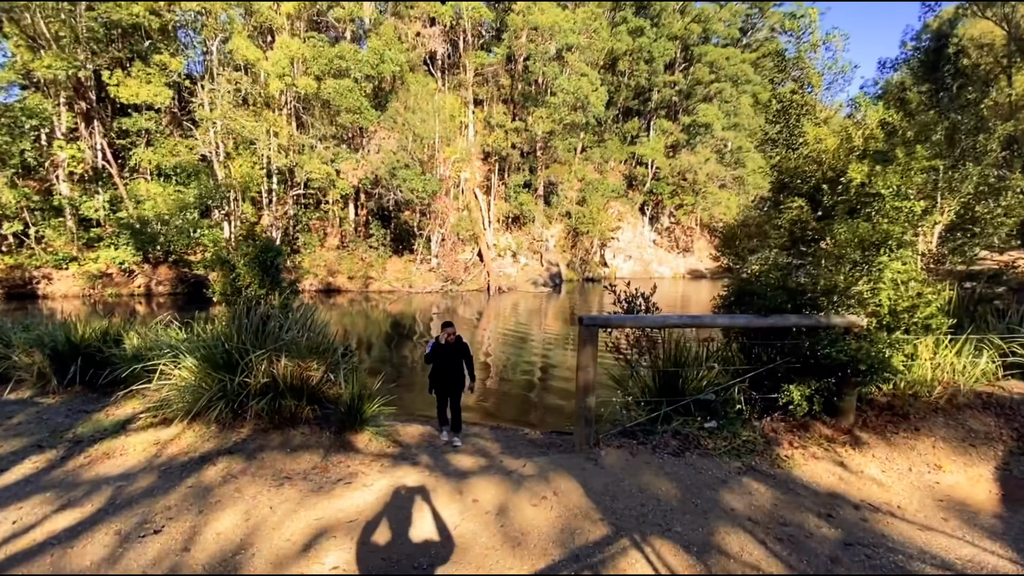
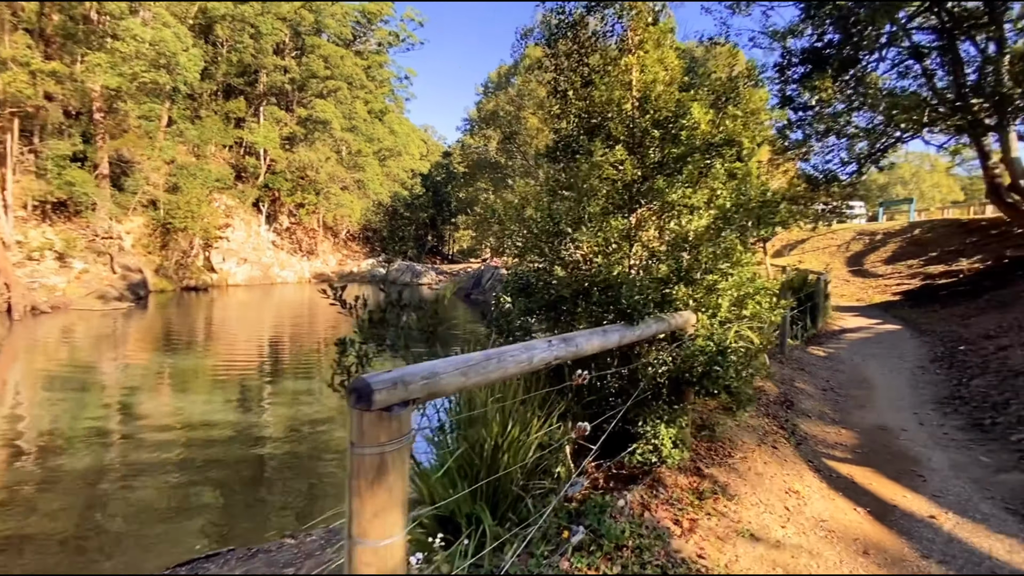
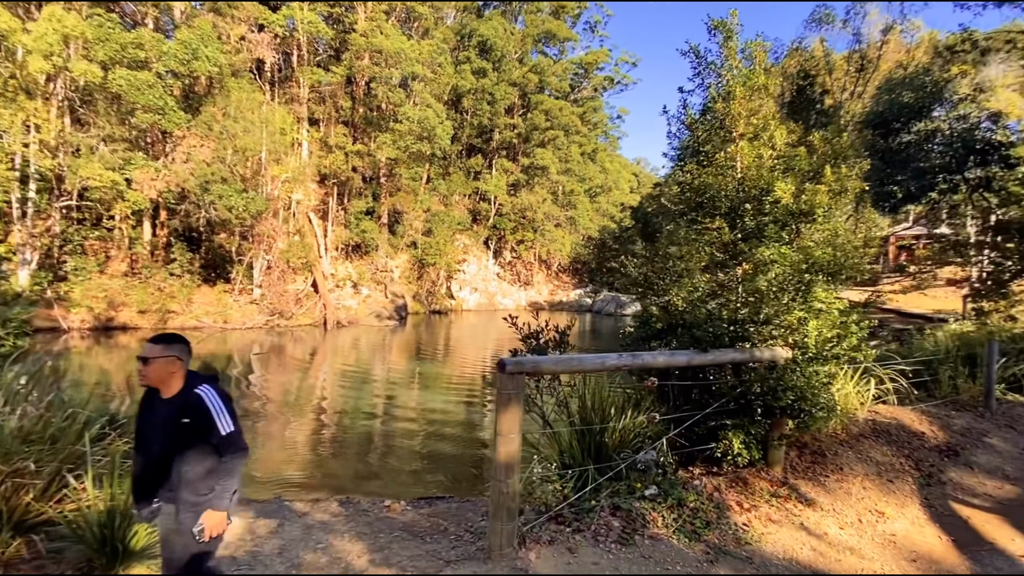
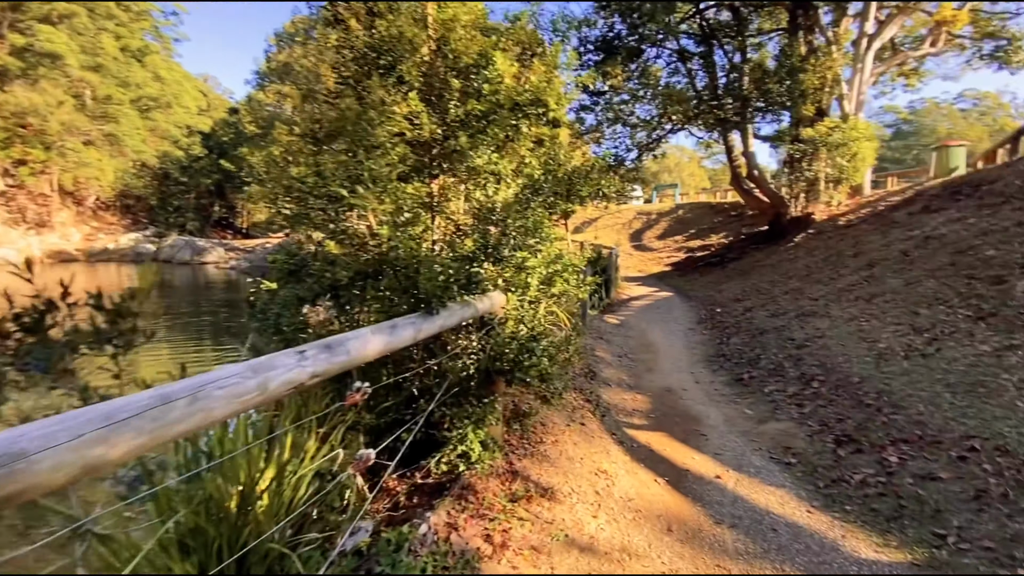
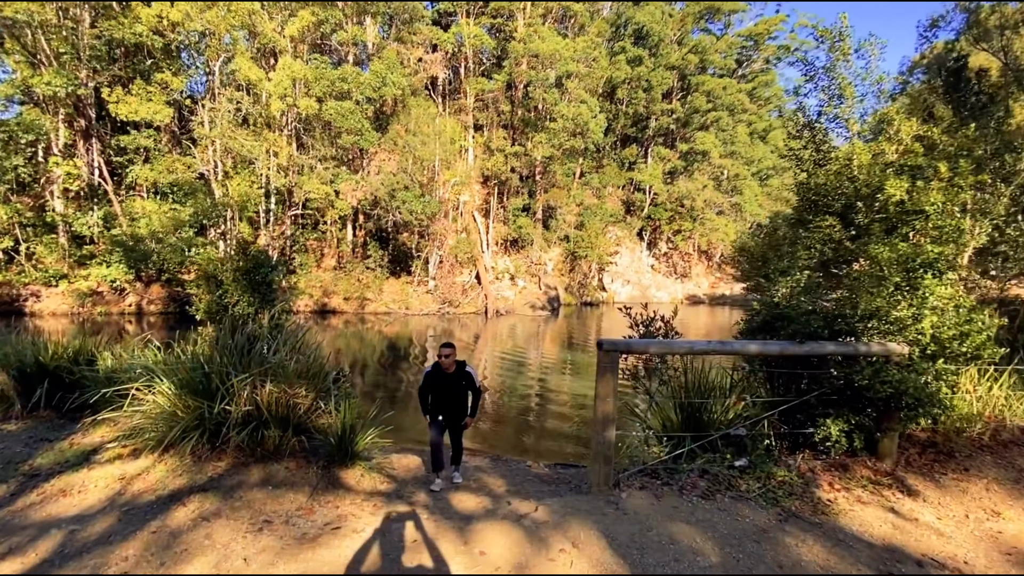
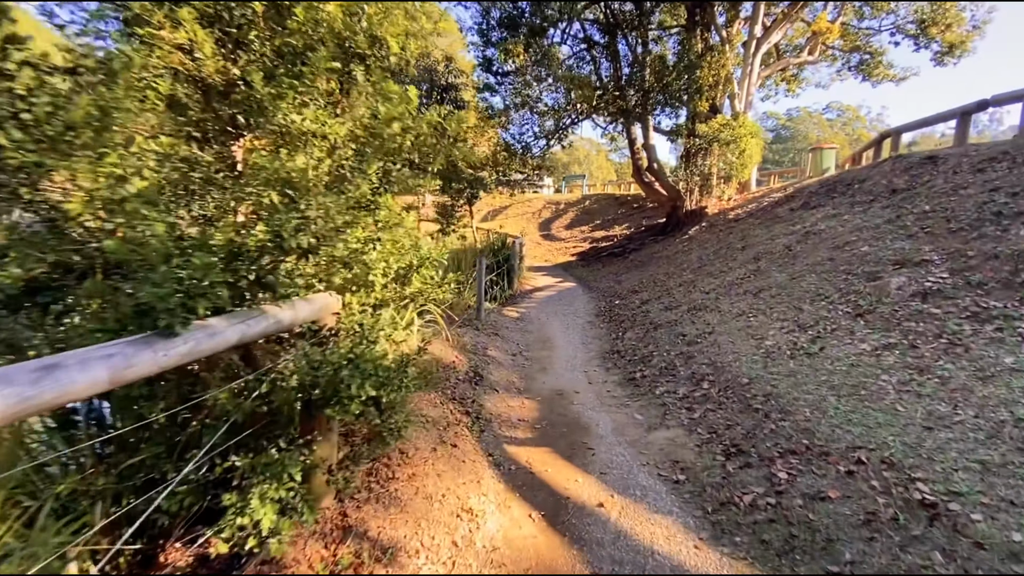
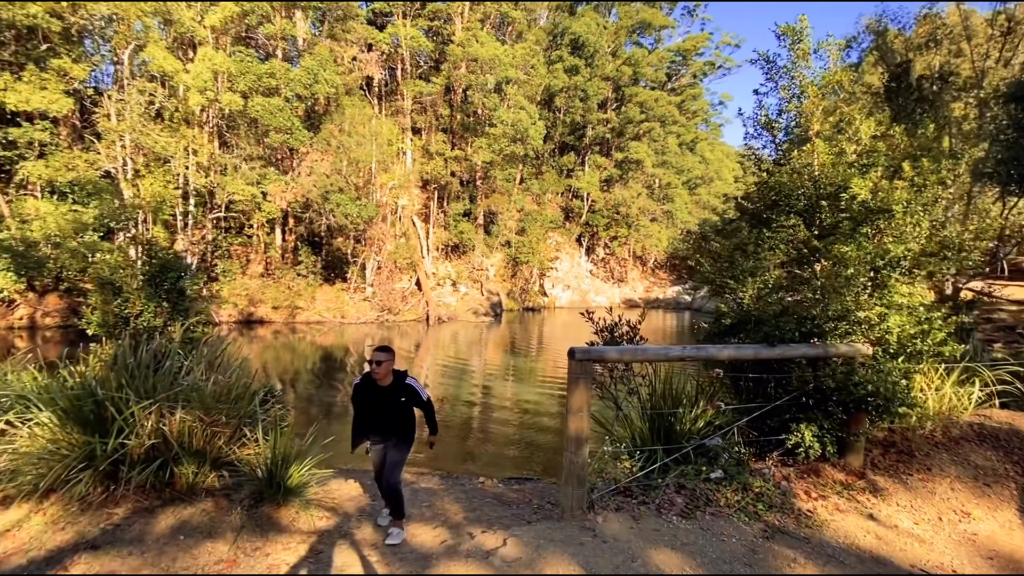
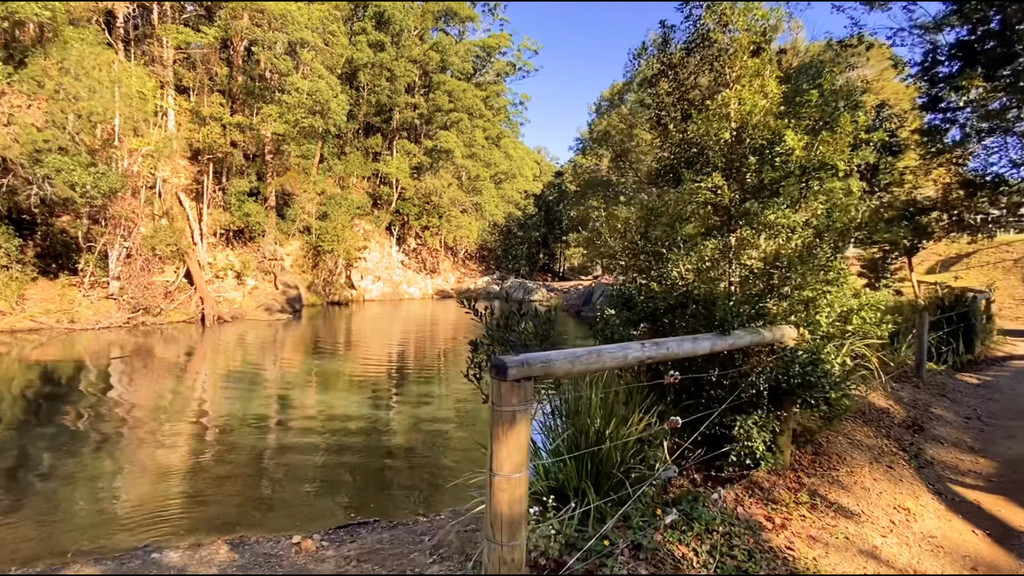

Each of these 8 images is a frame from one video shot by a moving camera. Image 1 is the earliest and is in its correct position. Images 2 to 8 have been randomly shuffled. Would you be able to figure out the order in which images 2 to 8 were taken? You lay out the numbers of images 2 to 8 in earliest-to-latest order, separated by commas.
5, 7, 3, 8, 2, 4, 6
